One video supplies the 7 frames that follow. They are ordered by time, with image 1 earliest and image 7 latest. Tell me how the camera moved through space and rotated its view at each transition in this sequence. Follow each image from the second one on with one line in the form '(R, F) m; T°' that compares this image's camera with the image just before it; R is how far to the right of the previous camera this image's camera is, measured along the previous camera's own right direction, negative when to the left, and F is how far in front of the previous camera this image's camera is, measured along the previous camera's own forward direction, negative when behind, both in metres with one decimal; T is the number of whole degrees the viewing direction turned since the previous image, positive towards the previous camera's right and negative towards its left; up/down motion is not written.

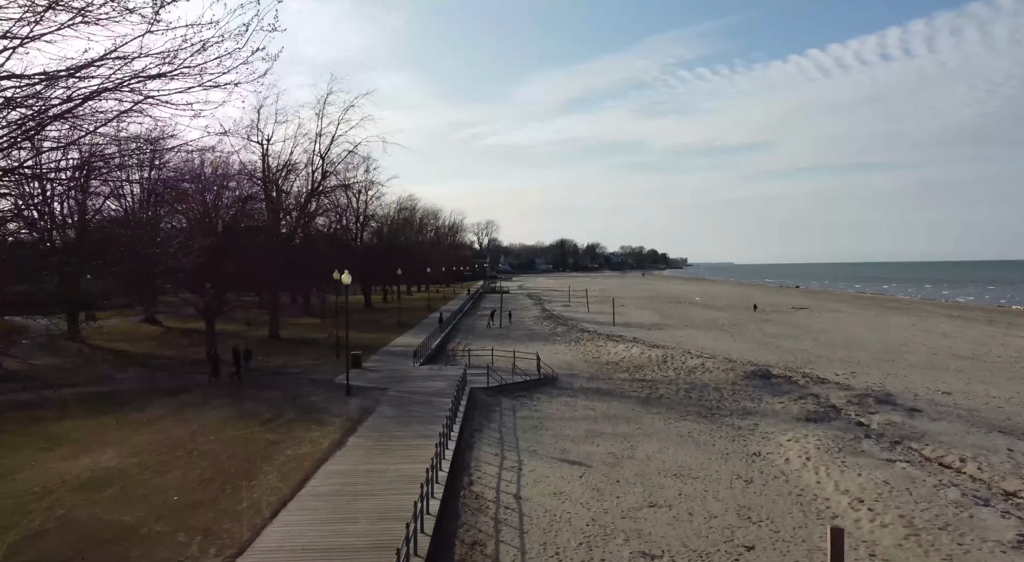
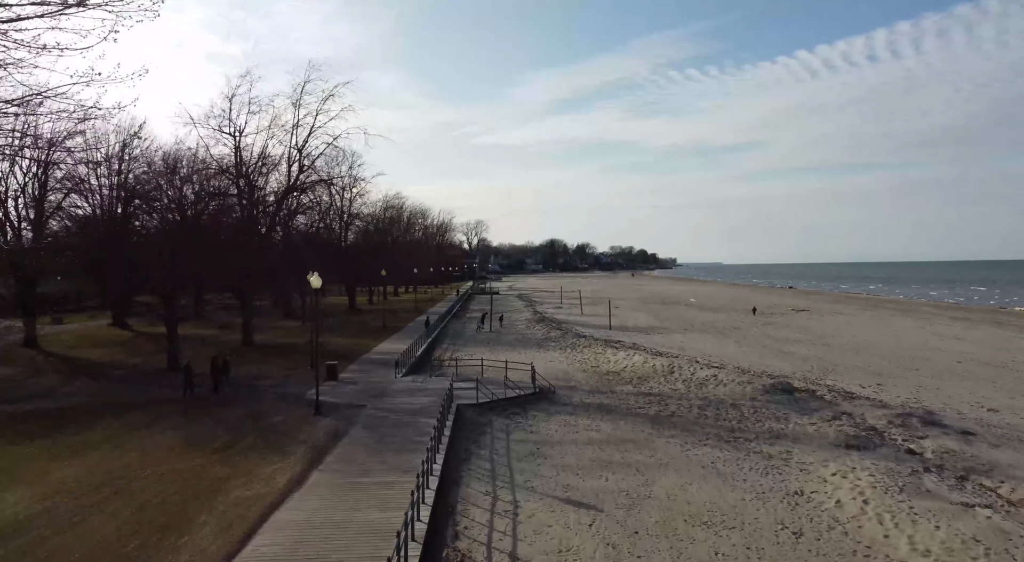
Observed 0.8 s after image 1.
(-0.1, +2.3) m; +1°
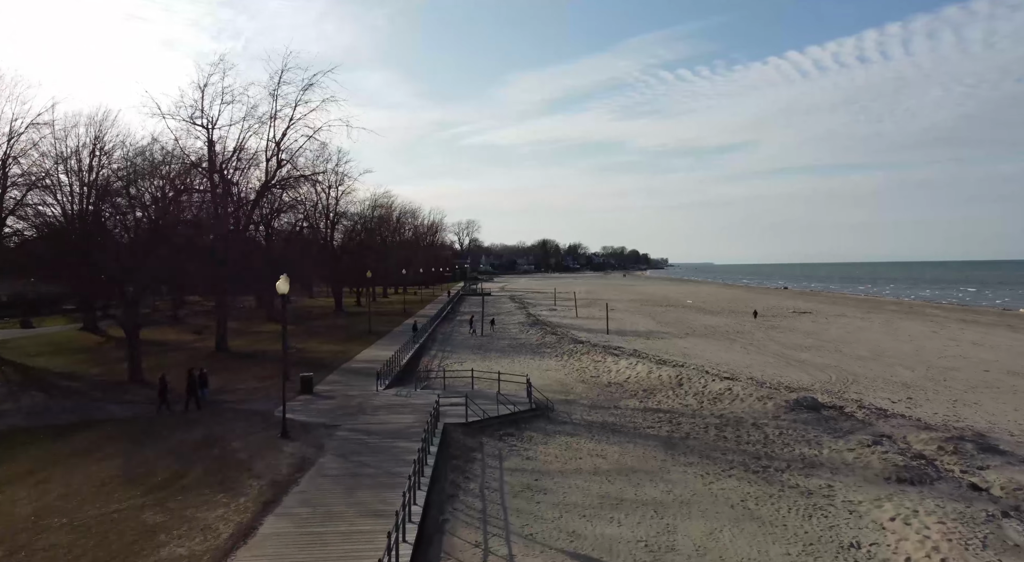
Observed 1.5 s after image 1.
(0.0, +2.1) m; +1°
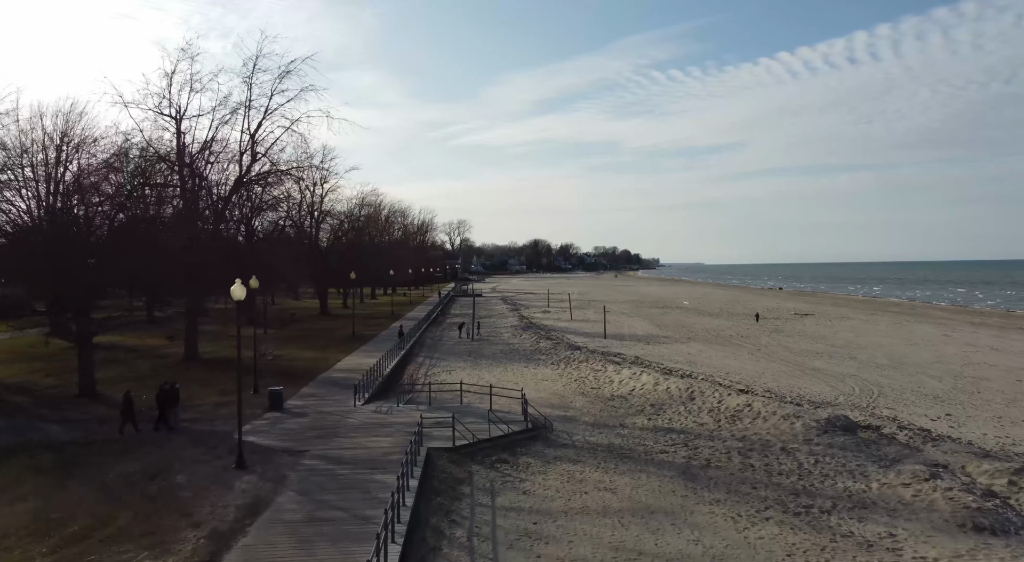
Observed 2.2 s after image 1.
(0.0, +2.1) m; +1°
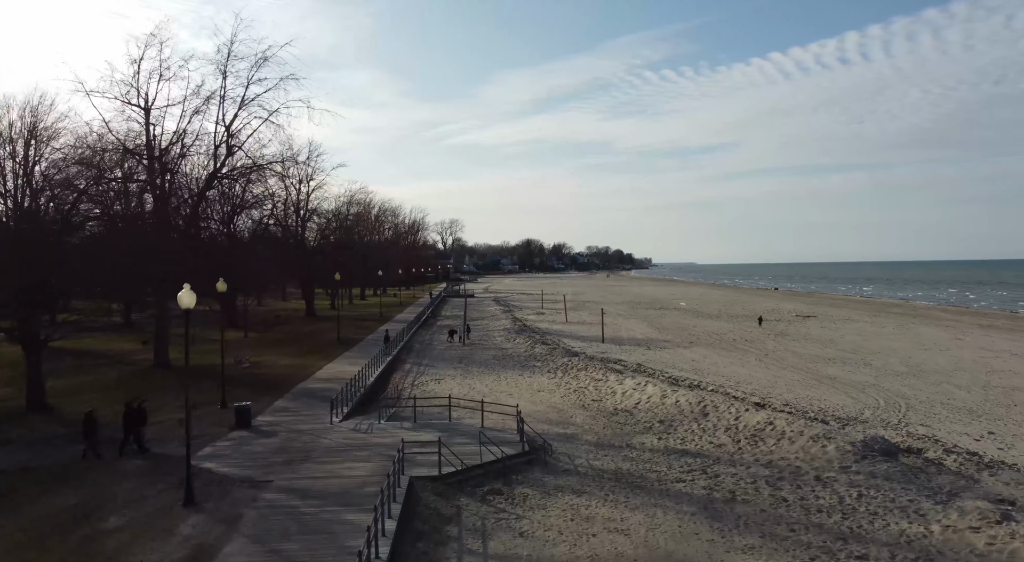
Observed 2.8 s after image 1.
(0.0, +1.9) m; +1°
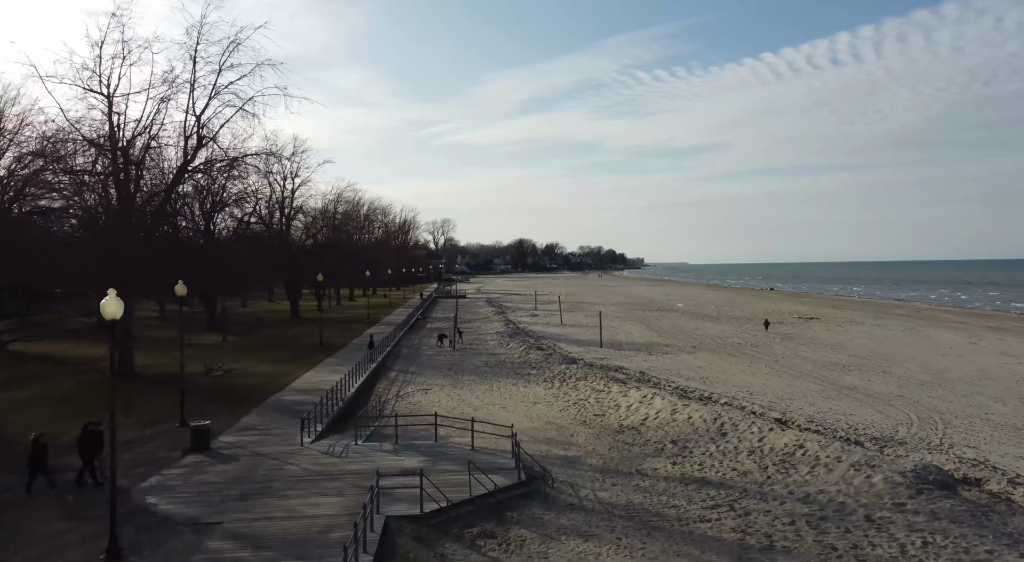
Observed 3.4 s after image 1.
(0.0, +2.0) m; +1°
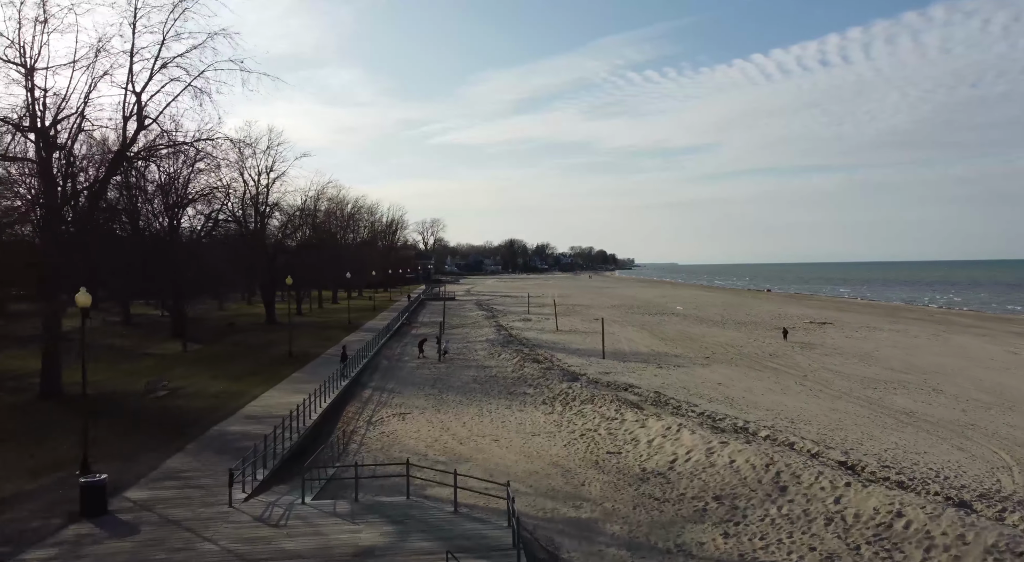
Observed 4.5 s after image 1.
(-0.1, +3.6) m; +1°
